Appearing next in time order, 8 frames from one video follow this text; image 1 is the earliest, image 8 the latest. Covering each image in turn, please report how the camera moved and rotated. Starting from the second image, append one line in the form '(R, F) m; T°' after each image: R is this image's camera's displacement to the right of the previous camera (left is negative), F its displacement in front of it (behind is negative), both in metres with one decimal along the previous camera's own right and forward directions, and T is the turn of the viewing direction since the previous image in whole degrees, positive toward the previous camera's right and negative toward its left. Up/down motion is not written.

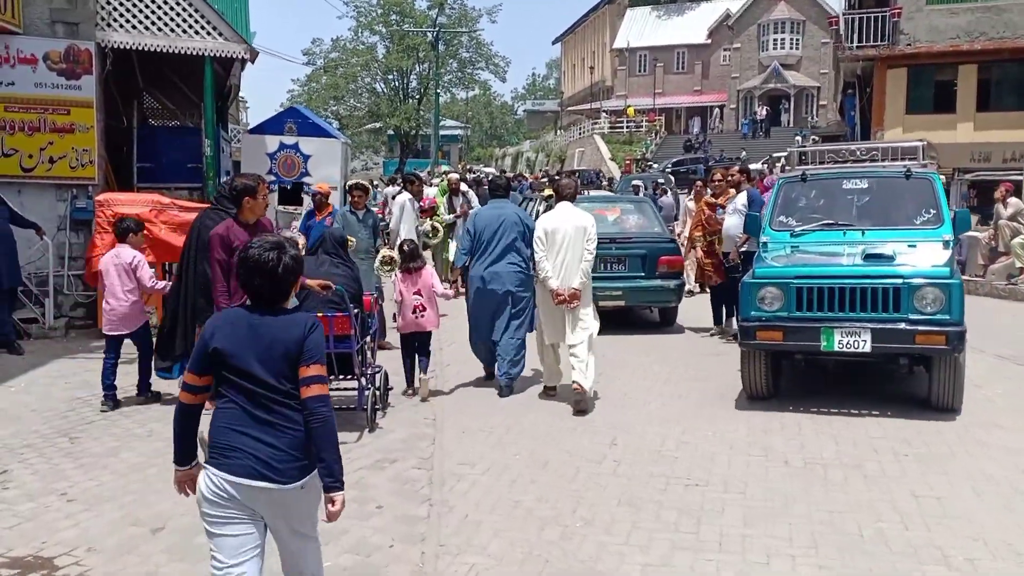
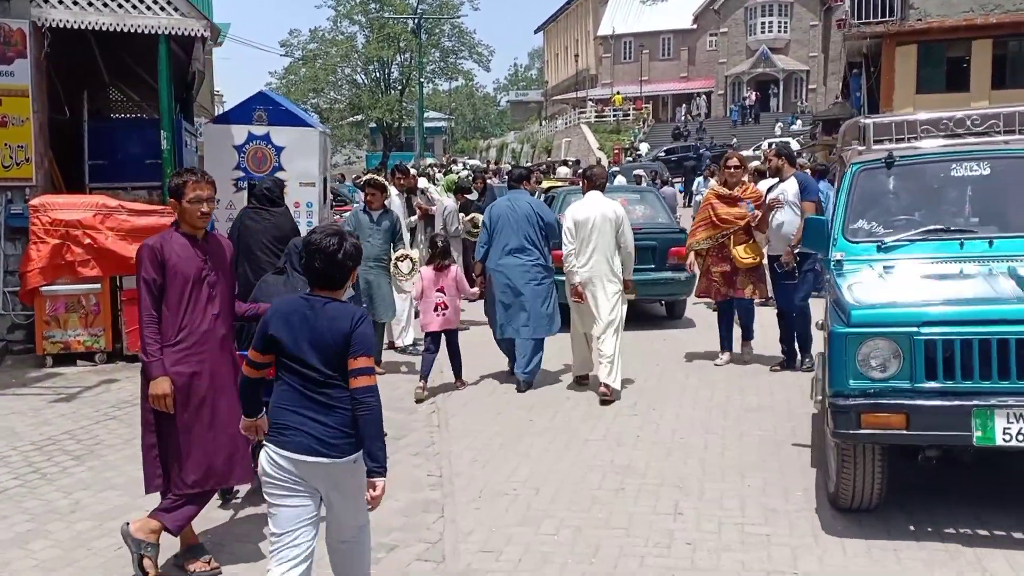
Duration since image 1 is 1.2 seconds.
(-0.2, +1.5) m; +1°
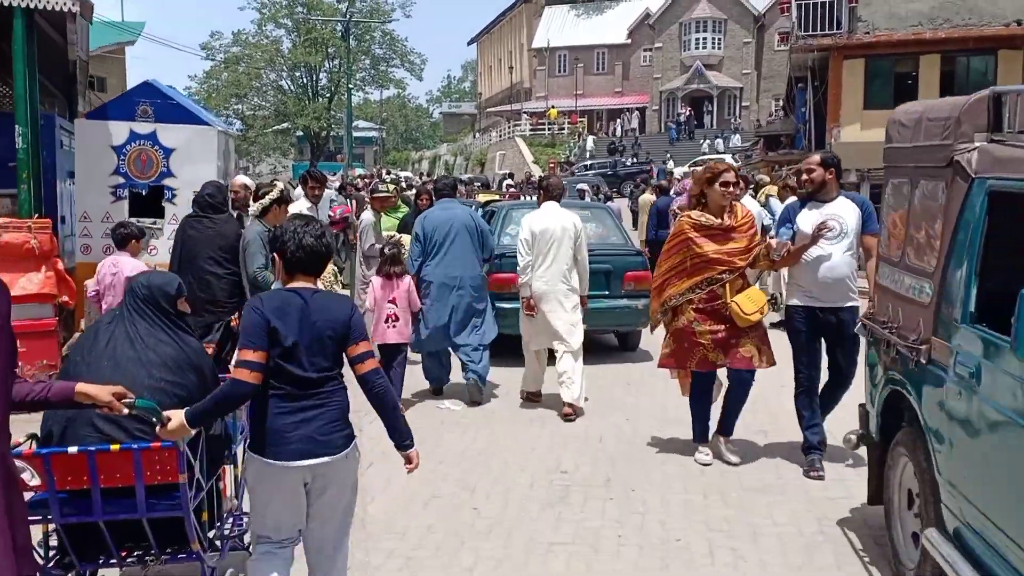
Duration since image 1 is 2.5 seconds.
(0.0, +1.6) m; +5°
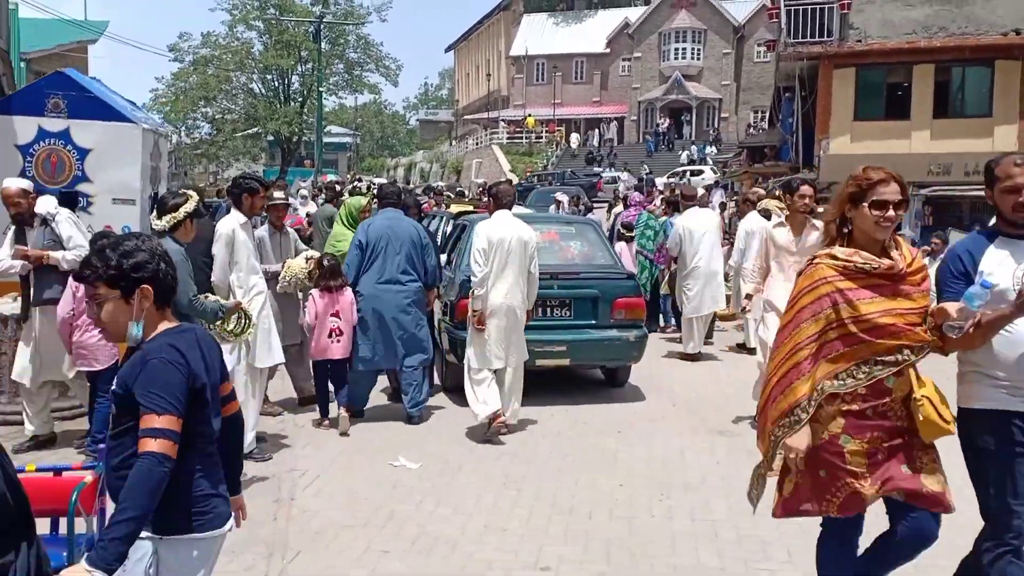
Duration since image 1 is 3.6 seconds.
(0.0, +1.3) m; +2°
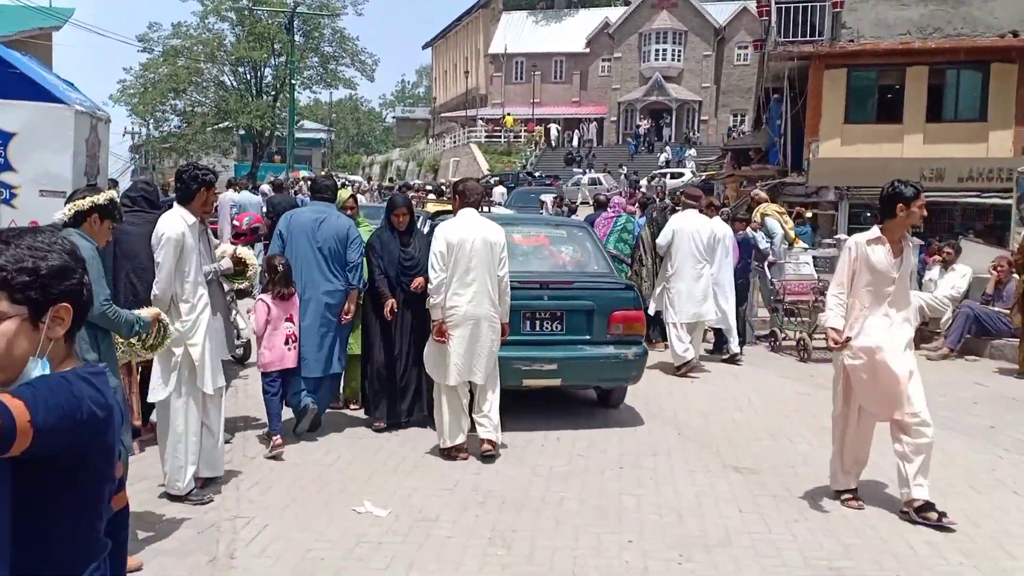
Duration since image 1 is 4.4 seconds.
(-0.1, +1.0) m; +2°
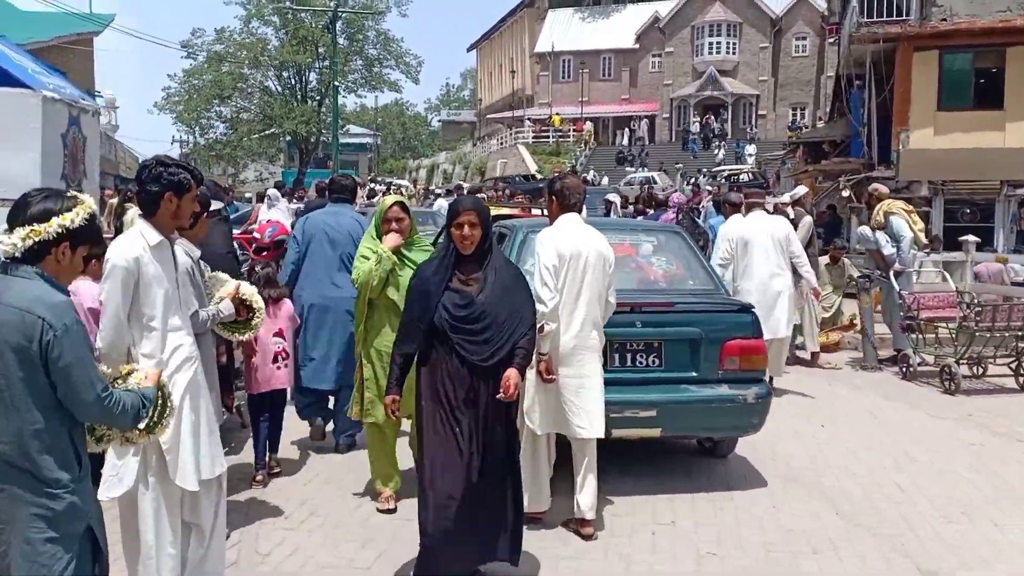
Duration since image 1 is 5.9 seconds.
(-0.3, +1.7) m; -3°
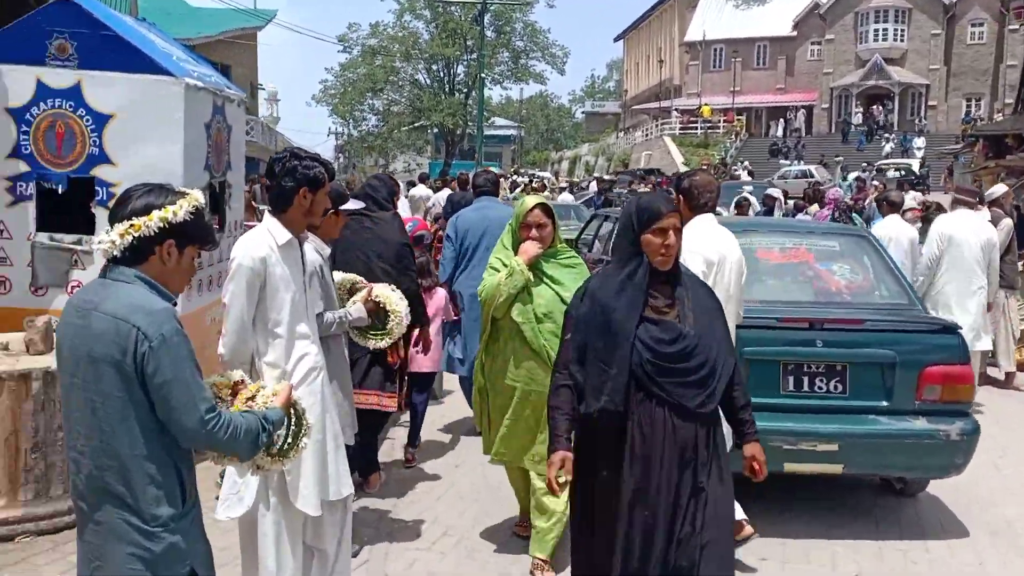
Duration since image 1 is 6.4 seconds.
(-0.1, +0.6) m; -9°
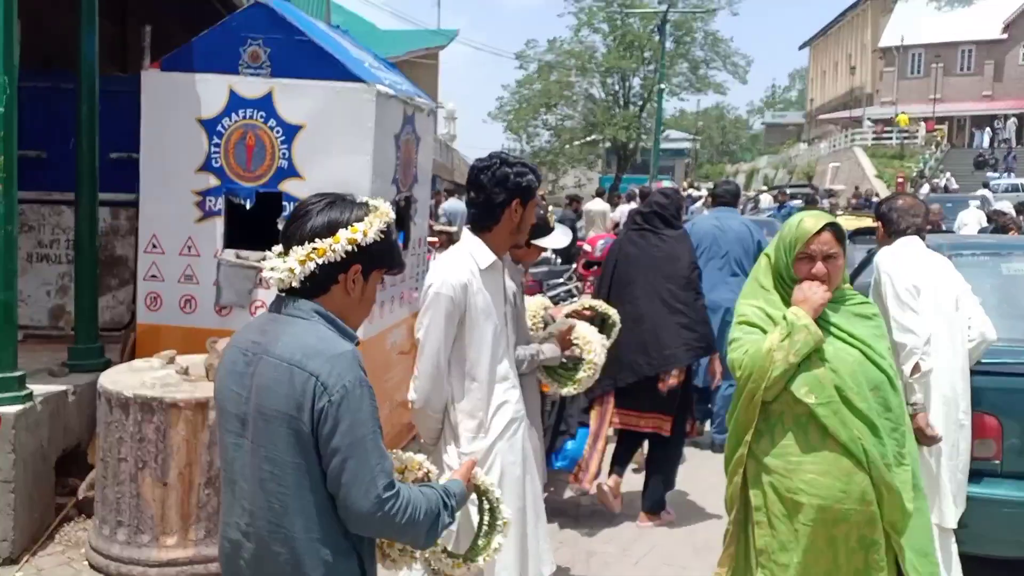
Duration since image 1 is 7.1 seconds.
(-0.3, +0.6) m; -11°
